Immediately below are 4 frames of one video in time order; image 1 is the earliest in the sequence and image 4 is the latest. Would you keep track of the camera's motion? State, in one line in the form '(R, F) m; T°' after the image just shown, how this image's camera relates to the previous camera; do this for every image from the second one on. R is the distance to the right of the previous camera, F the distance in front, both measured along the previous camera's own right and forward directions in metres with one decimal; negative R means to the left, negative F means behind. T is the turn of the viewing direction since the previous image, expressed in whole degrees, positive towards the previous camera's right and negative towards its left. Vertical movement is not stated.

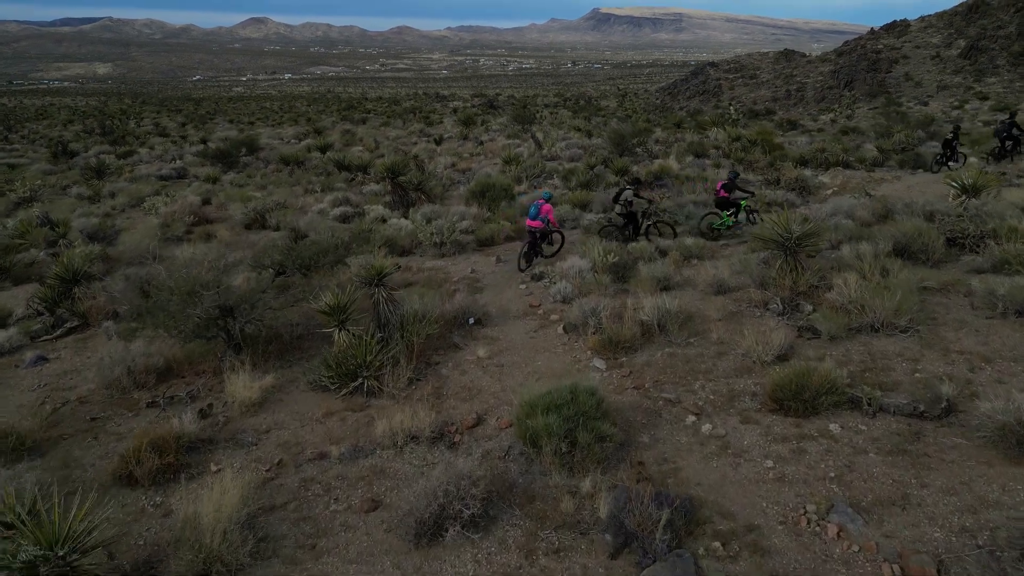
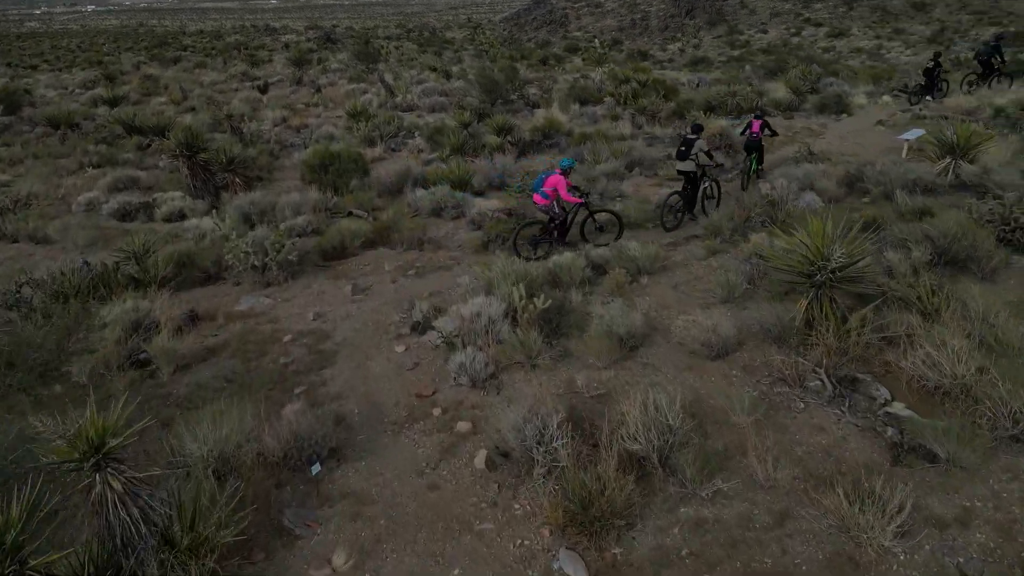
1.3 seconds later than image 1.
(0.0, +3.4) m; +11°
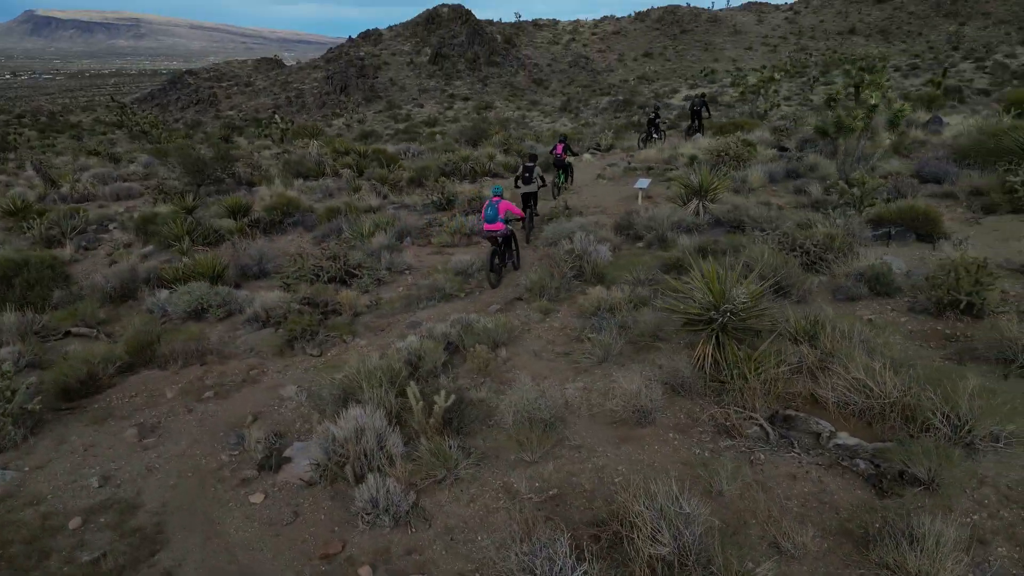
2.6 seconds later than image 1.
(-1.2, +1.1) m; +25°
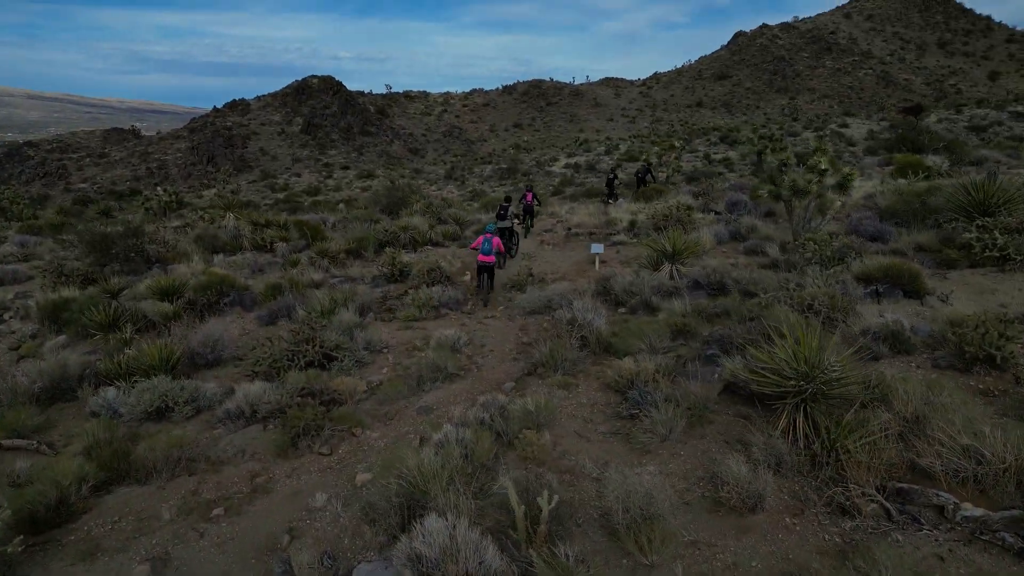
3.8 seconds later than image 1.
(-1.3, +0.5) m; +10°
